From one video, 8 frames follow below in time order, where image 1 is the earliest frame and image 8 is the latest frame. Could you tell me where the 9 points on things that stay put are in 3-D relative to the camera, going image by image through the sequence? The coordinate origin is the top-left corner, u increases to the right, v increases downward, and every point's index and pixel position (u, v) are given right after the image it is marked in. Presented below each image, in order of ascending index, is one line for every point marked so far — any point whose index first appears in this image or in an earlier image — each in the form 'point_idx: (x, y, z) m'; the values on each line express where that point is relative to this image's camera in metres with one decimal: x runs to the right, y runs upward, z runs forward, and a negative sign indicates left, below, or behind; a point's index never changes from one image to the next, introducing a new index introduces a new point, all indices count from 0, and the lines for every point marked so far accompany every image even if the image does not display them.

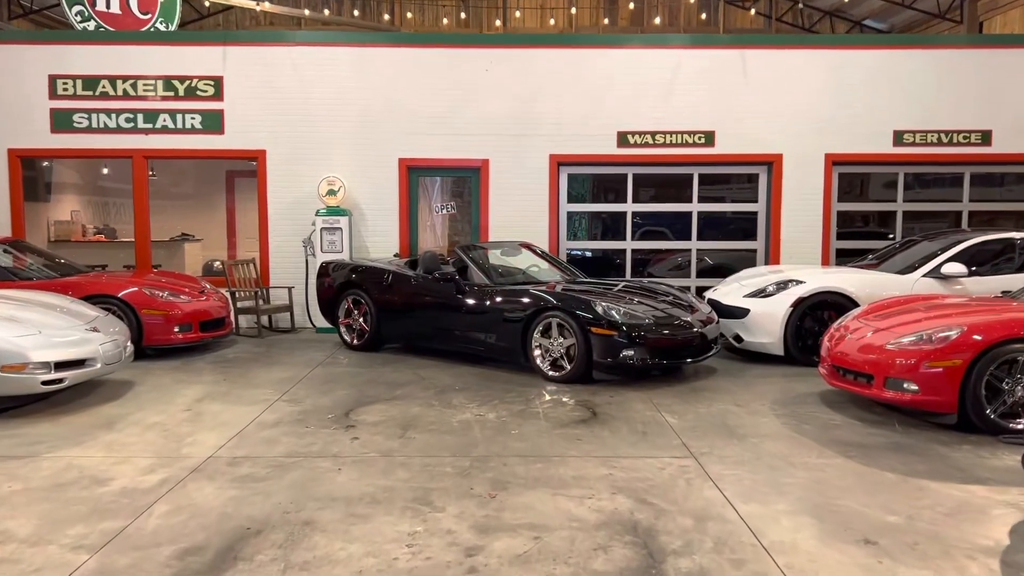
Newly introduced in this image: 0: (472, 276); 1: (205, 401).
0: (-0.3, +0.1, +7.0) m
1: (-1.9, -0.7, +5.6) m
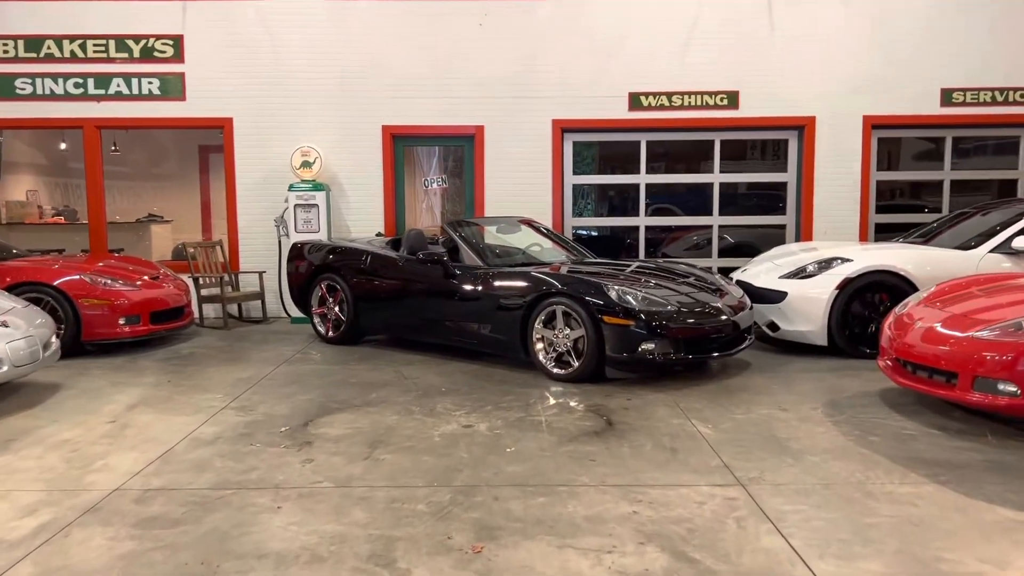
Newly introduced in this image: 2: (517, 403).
0: (-0.3, +0.2, +6.0) m
1: (-1.9, -0.6, +4.6) m
2: (0.0, -0.6, +4.7) m
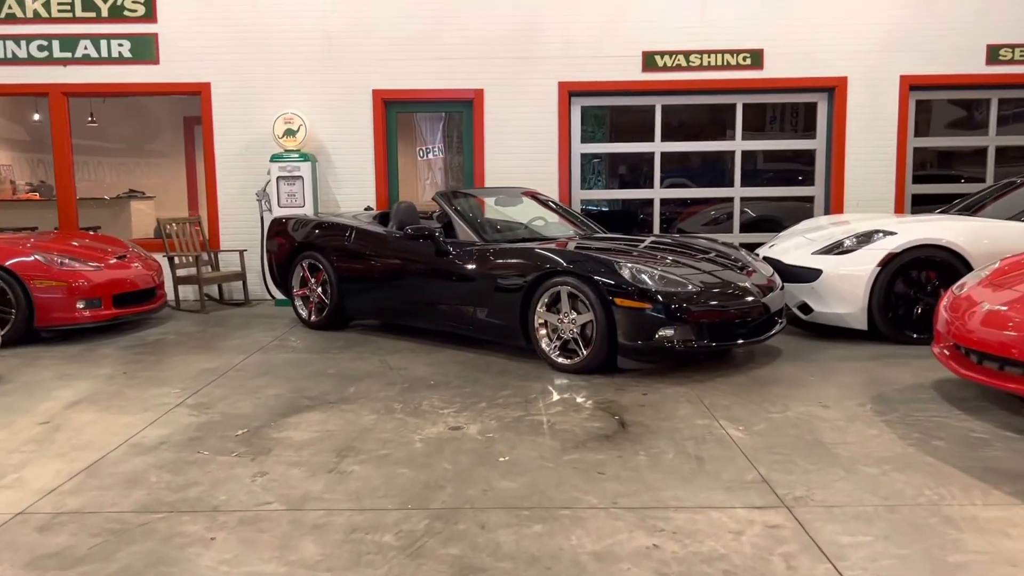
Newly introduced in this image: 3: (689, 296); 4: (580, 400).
0: (-0.3, +0.3, +5.3) m
1: (-1.9, -0.5, +4.0) m
2: (0.0, -0.5, +4.0) m
3: (+0.9, 0.0, +4.4) m
4: (+0.3, -0.5, +4.0) m
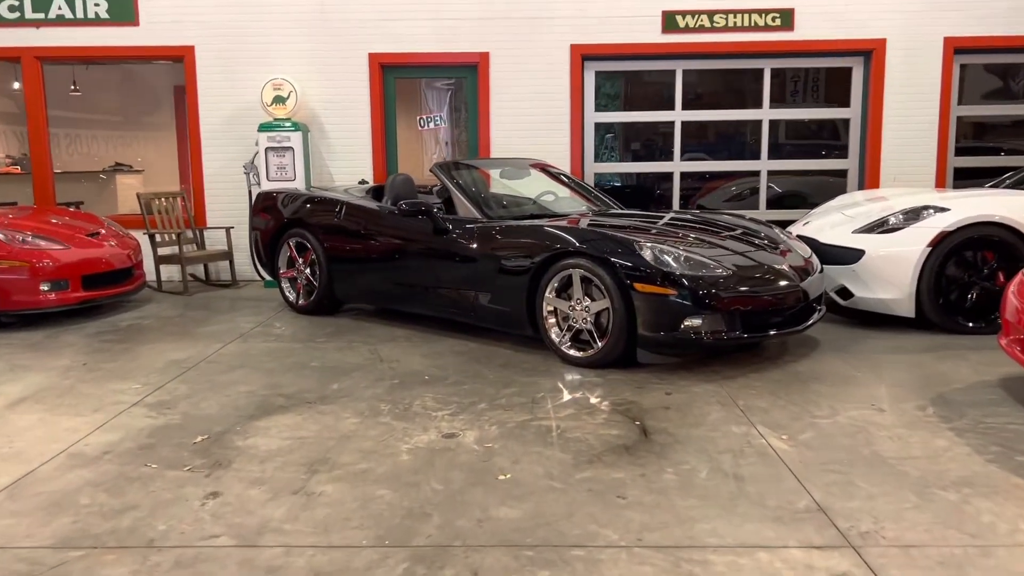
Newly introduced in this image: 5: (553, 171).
0: (-0.3, +0.4, +4.8) m
1: (-1.9, -0.5, +3.5) m
2: (0.0, -0.4, +3.5) m
3: (+0.9, 0.0, +3.8) m
4: (+0.3, -0.4, +3.5) m
5: (+0.3, +0.7, +5.7) m
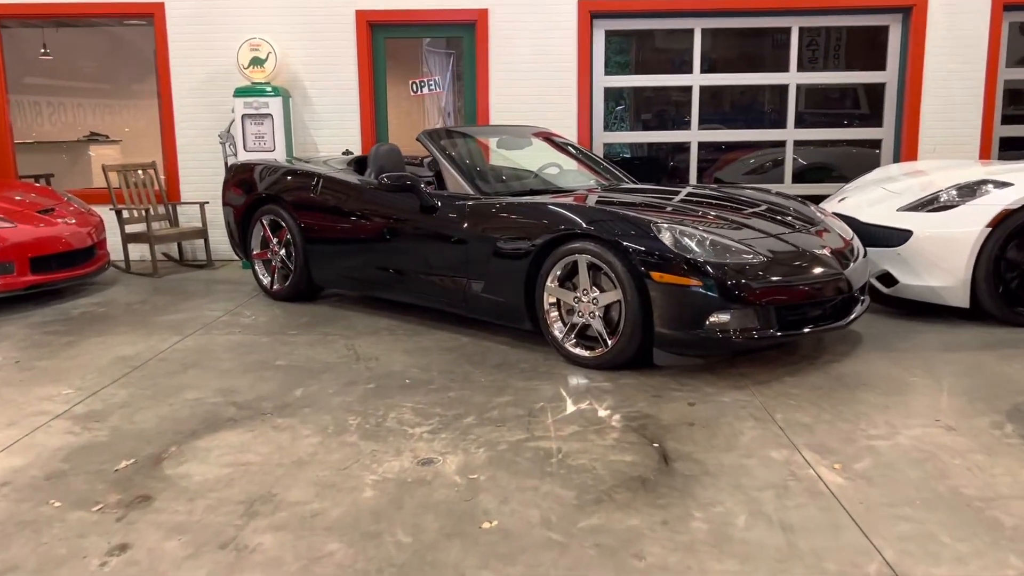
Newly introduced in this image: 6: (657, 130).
0: (-0.3, +0.5, +4.2) m
1: (-1.9, -0.4, +3.0) m
2: (0.0, -0.4, +3.0) m
3: (+0.9, +0.1, +3.2) m
4: (+0.3, -0.4, +2.9) m
5: (+0.3, +0.8, +5.1) m
6: (+1.1, +1.2, +6.7) m
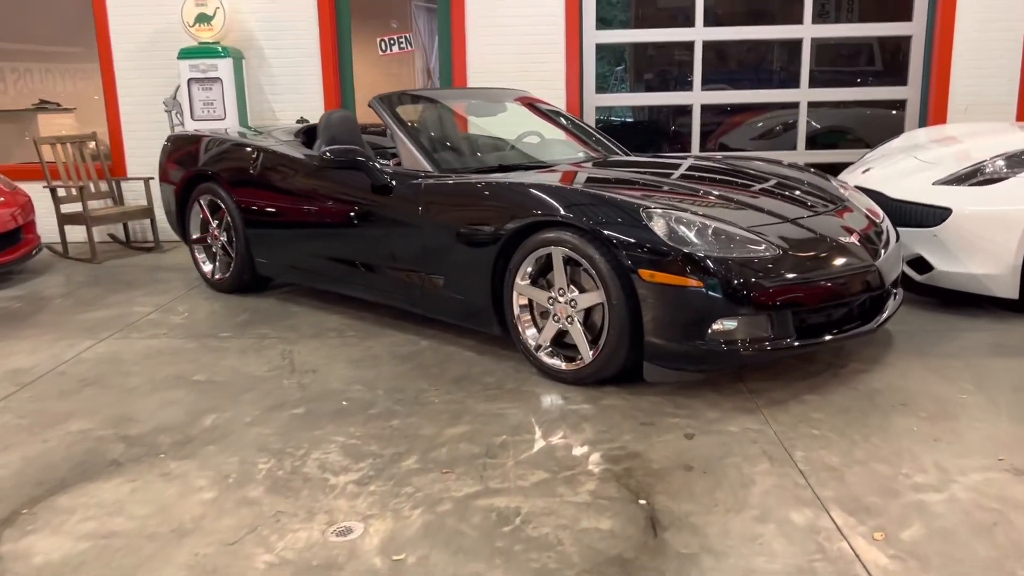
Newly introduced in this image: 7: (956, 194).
0: (-0.4, +0.5, +3.6) m
1: (-2.1, -0.5, +2.4) m
2: (-0.1, -0.4, +2.4) m
3: (+0.7, +0.1, +2.6) m
4: (+0.2, -0.4, +2.3) m
5: (+0.1, +0.9, +4.5) m
6: (+1.0, +1.3, +6.0) m
7: (+1.7, +0.4, +3.6) m
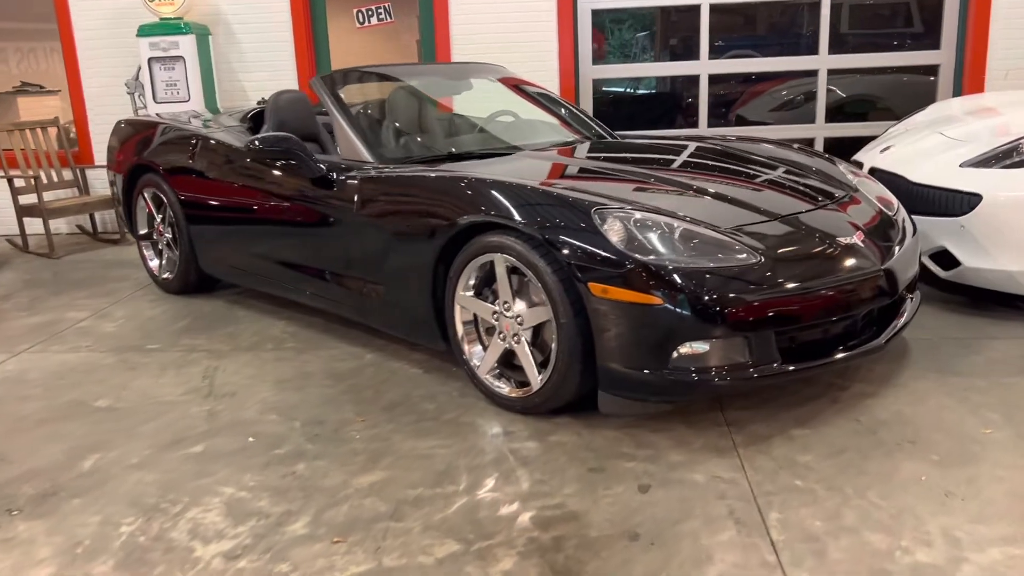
0: (-0.6, +0.5, +3.2) m
1: (-2.2, -0.5, +2.1) m
2: (-0.3, -0.5, +2.0) m
3: (+0.5, 0.0, +2.2) m
4: (0.0, -0.5, +1.9) m
5: (0.0, +0.9, +4.0) m
6: (+0.9, +1.4, +5.5) m
7: (+1.6, +0.4, +3.1) m
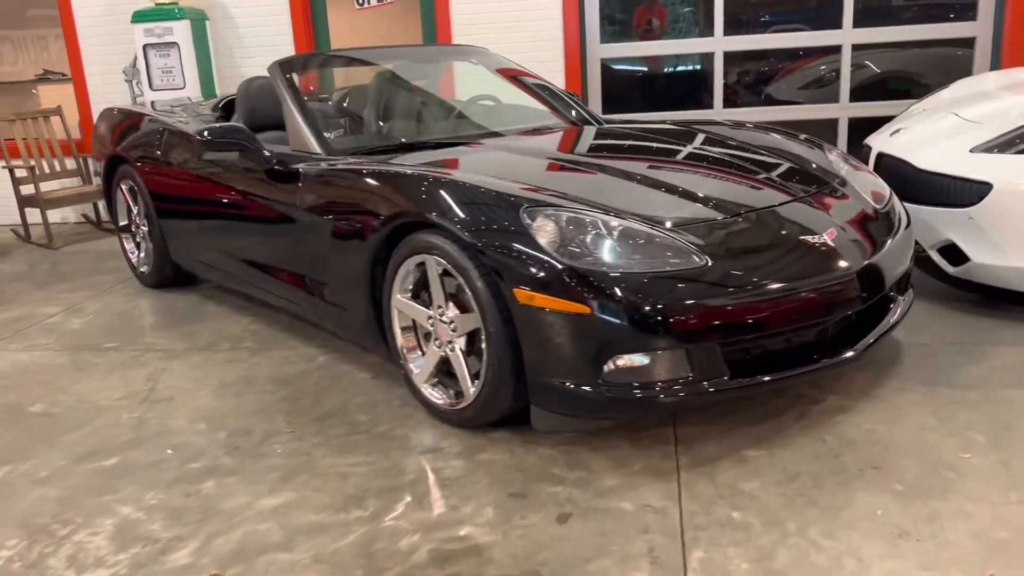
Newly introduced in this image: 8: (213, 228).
0: (-0.7, +0.5, +3.0) m
1: (-2.4, -0.6, +2.1) m
2: (-0.5, -0.5, +1.8) m
3: (+0.4, 0.0, +2.0) m
4: (-0.2, -0.5, +1.7) m
5: (0.0, +0.9, +3.8) m
6: (+1.0, +1.4, +5.2) m
7: (+1.5, +0.4, +2.8) m
8: (-1.1, +0.2, +3.3) m
